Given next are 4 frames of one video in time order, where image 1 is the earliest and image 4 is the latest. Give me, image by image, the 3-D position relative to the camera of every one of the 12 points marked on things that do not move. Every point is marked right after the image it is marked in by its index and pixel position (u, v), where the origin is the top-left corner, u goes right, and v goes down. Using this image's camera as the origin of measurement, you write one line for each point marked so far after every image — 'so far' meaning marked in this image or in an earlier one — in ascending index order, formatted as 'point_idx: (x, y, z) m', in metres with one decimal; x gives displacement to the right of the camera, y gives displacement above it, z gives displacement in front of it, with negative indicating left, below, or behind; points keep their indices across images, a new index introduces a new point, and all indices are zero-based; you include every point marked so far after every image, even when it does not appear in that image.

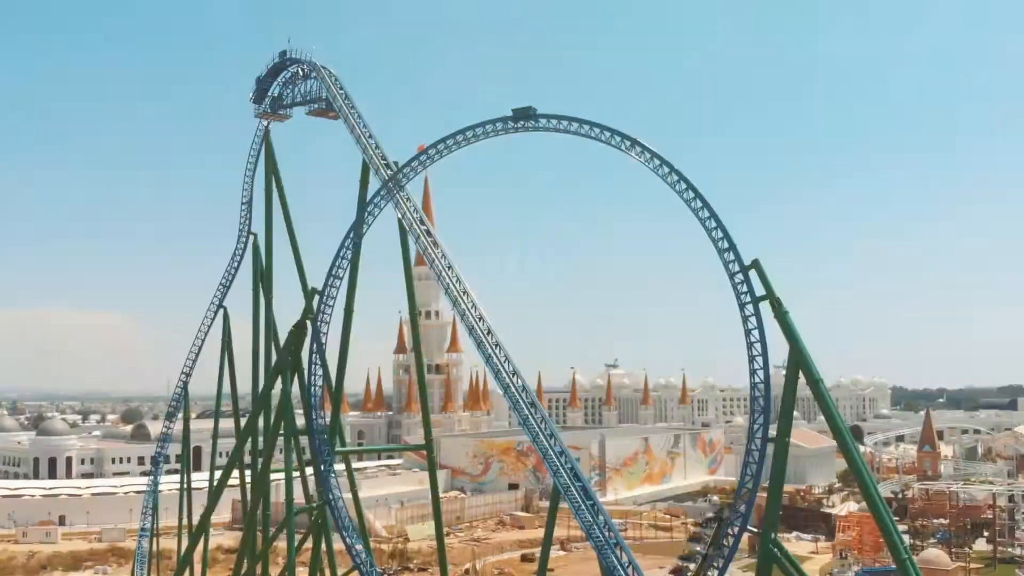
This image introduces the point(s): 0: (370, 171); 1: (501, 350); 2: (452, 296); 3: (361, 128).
0: (-2.8, +2.3, +19.4) m
1: (-0.2, -1.3, +20.3) m
2: (-1.3, -0.2, +20.2) m
3: (-3.0, +3.2, +19.5) m
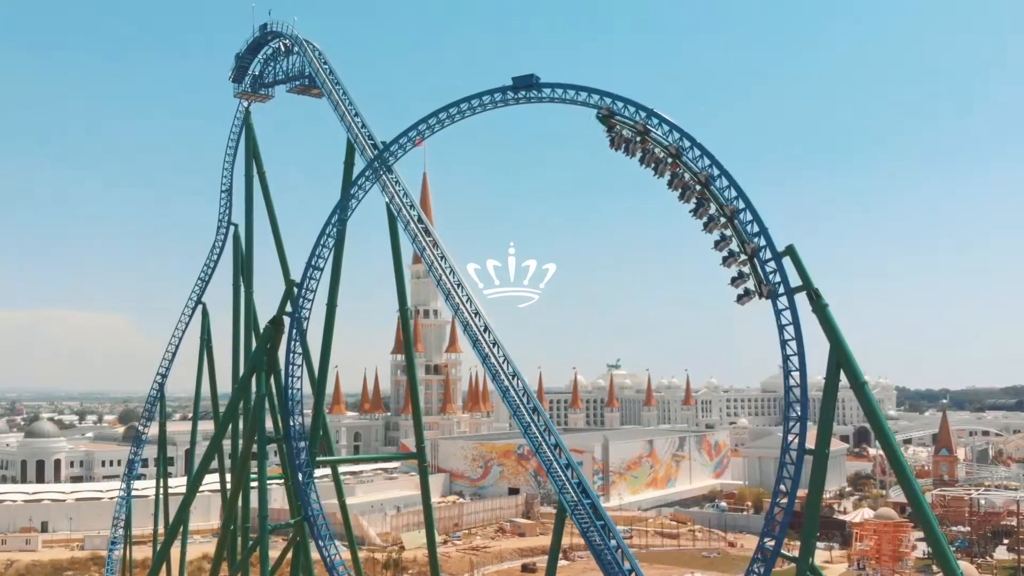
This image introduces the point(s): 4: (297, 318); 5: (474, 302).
0: (-2.8, +2.4, +17.7) m
1: (-0.2, -1.2, +18.6) m
2: (-1.3, 0.0, +18.5) m
3: (-3.0, +3.3, +17.9) m
4: (-3.8, -0.6, +16.9) m
5: (-0.7, -0.4, +19.0) m
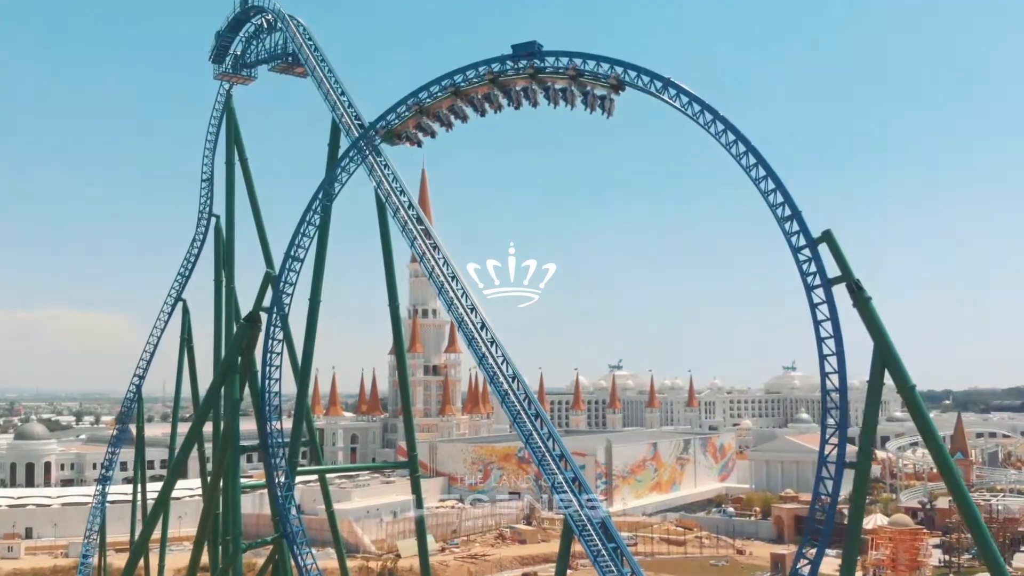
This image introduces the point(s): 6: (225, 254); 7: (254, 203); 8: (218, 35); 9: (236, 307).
0: (-2.8, +2.5, +16.3) m
1: (-0.2, -1.1, +17.2) m
2: (-1.3, +0.1, +17.1) m
3: (-3.0, +3.4, +16.5) m
4: (-3.8, -0.5, +15.5) m
5: (-0.7, -0.3, +17.6) m
6: (-5.7, +0.6, +19.8) m
7: (-5.1, +1.7, +19.5) m
8: (-5.8, +5.0, +19.5) m
9: (-5.4, -0.4, +19.3) m
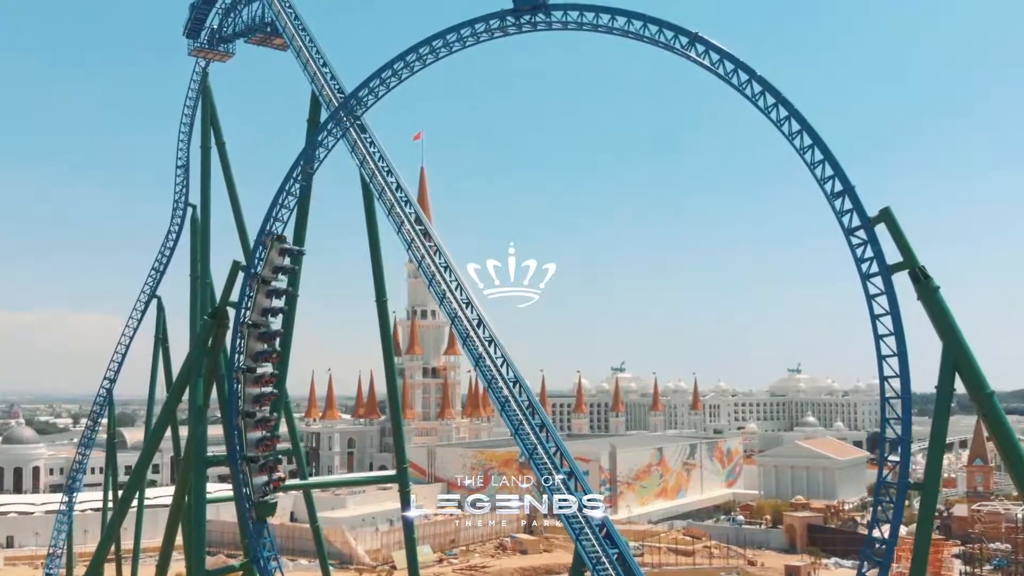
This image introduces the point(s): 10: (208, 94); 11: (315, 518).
0: (-2.8, +2.6, +14.7) m
1: (-0.2, -1.0, +15.6) m
2: (-1.2, +0.2, +15.5) m
3: (-3.0, +3.5, +14.9) m
4: (-3.7, -0.4, +13.9) m
5: (-0.7, -0.2, +16.0) m
6: (-5.7, +0.7, +18.2) m
7: (-5.1, +1.8, +17.9) m
8: (-5.8, +5.1, +17.9) m
9: (-5.4, -0.4, +17.7) m
10: (-5.7, +3.6, +18.5) m
11: (-3.8, -4.8, +19.4) m
